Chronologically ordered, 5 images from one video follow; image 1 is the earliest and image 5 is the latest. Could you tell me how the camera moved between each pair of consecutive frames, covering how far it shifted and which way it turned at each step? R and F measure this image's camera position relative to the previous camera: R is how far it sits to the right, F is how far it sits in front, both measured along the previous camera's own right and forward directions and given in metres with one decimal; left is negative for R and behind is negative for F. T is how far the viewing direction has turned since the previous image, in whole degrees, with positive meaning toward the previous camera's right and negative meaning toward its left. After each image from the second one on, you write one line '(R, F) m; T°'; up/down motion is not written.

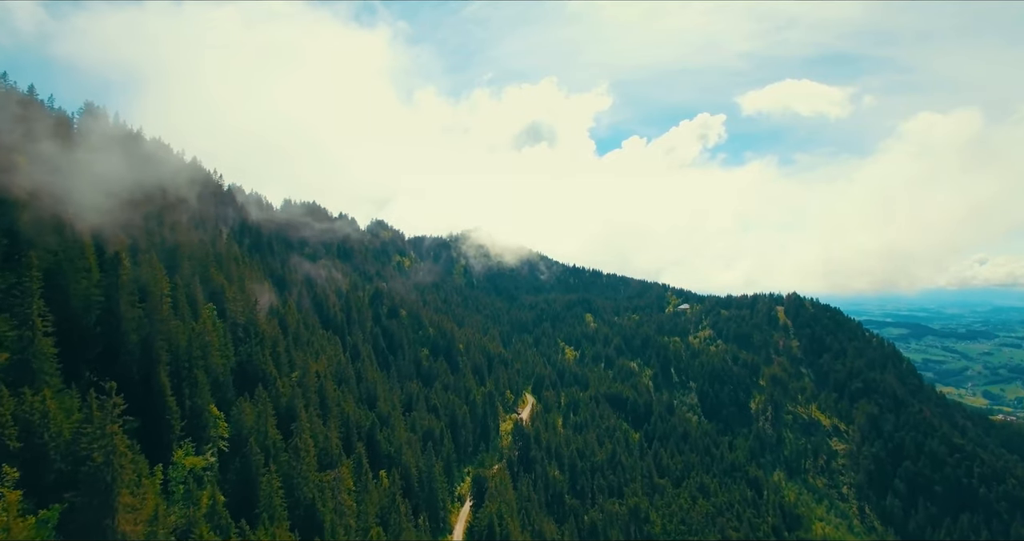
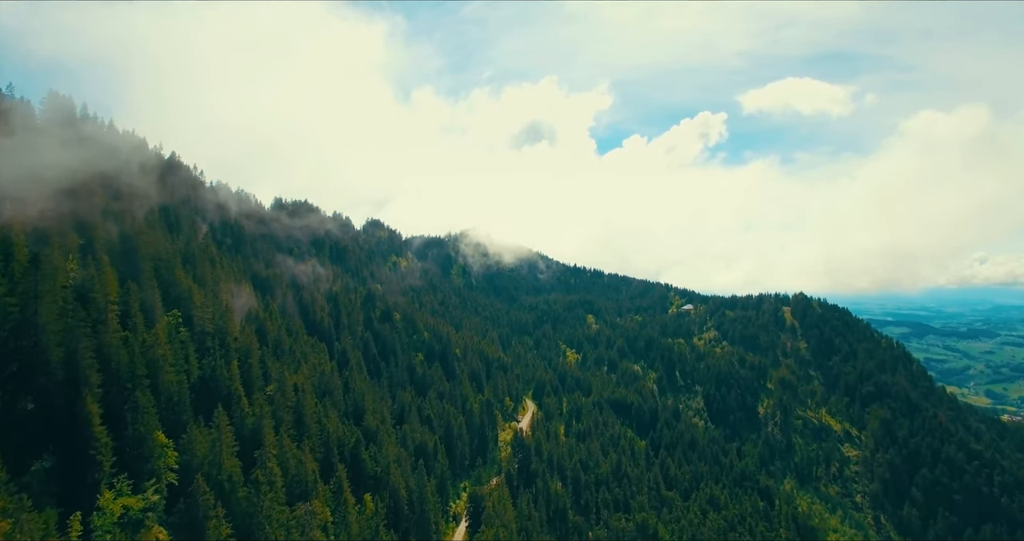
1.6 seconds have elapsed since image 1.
(+0.3, +9.6) m; 0°
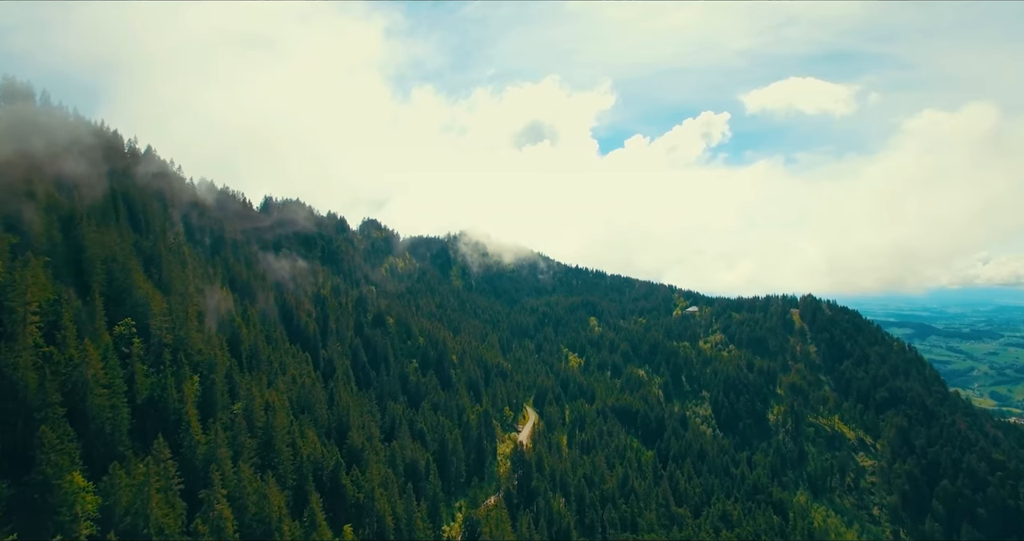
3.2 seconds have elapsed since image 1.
(+0.4, +10.3) m; 0°
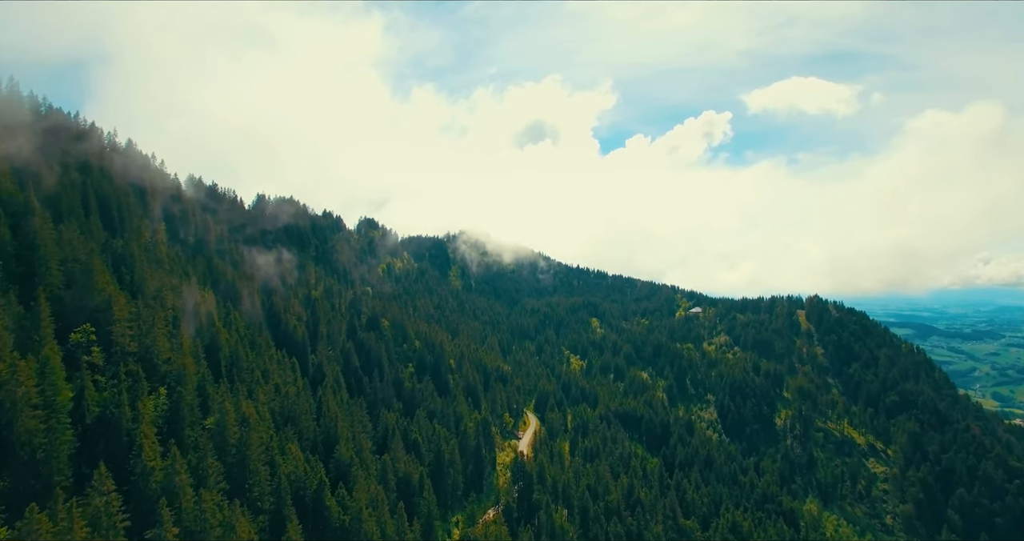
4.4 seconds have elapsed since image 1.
(0.0, +7.4) m; 0°
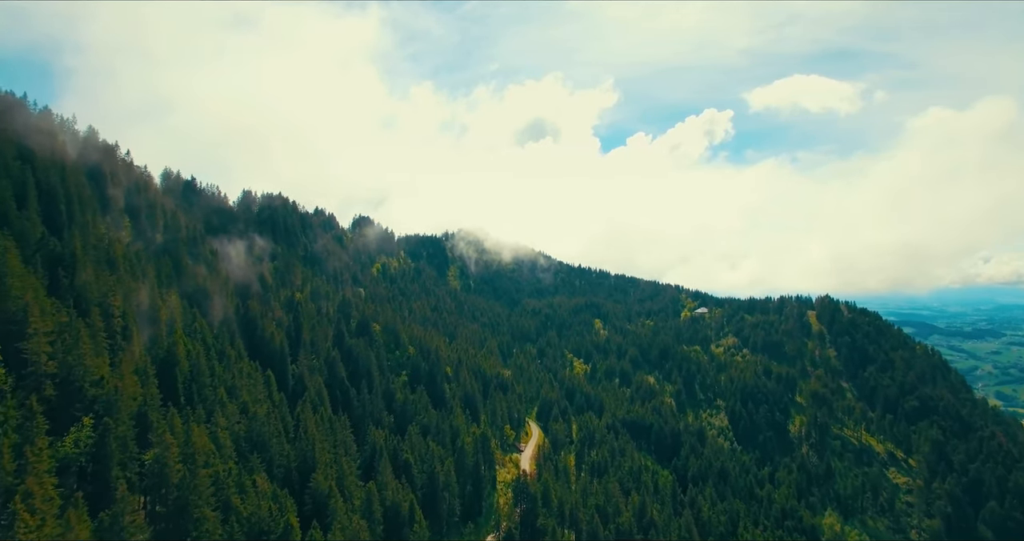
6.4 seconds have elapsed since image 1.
(-0.4, +12.8) m; 0°
